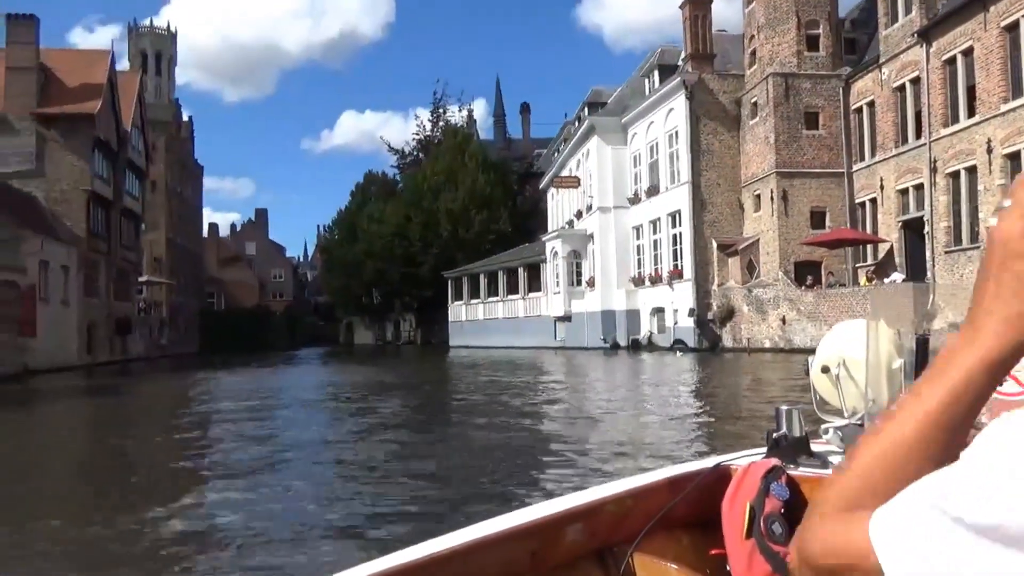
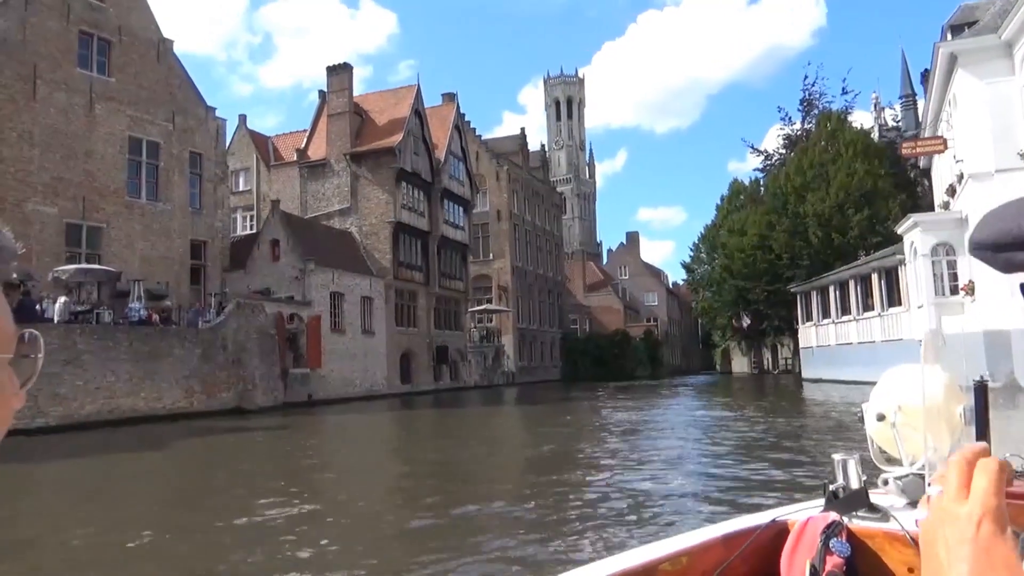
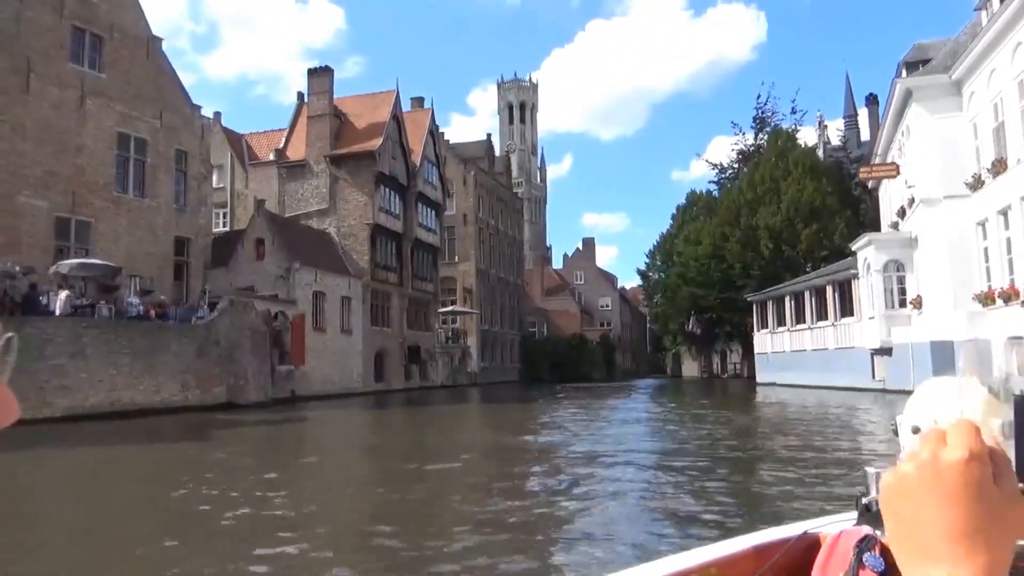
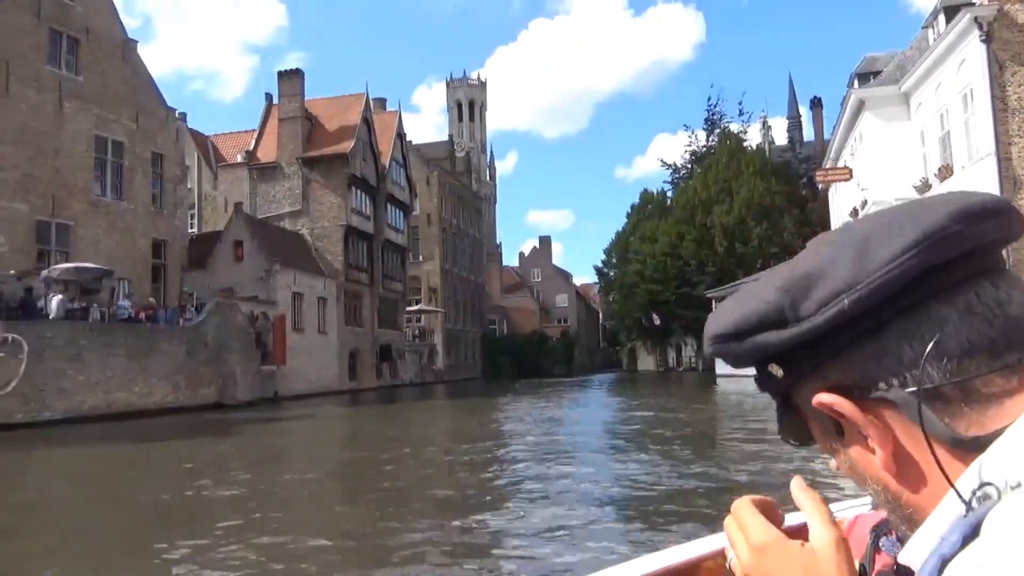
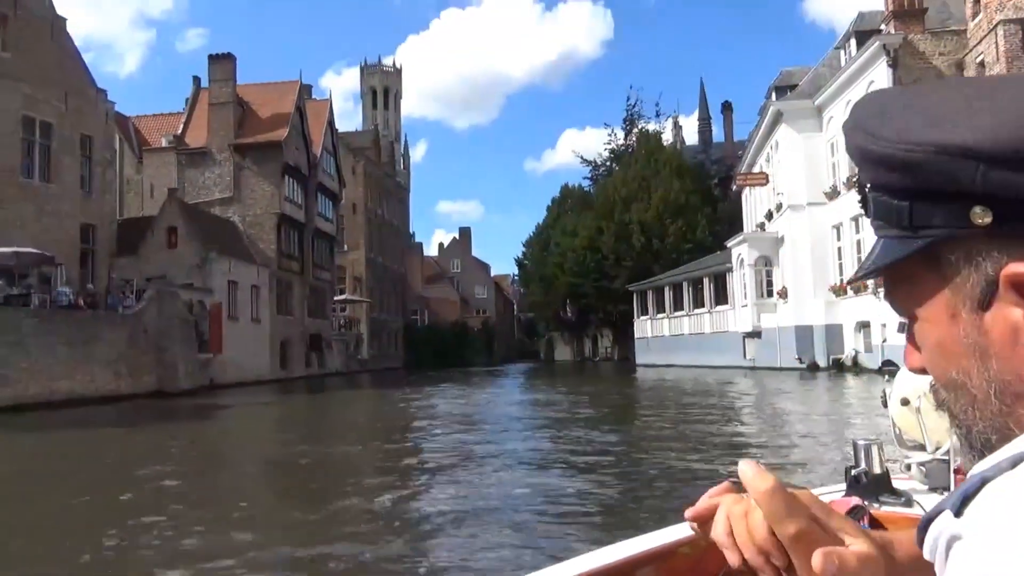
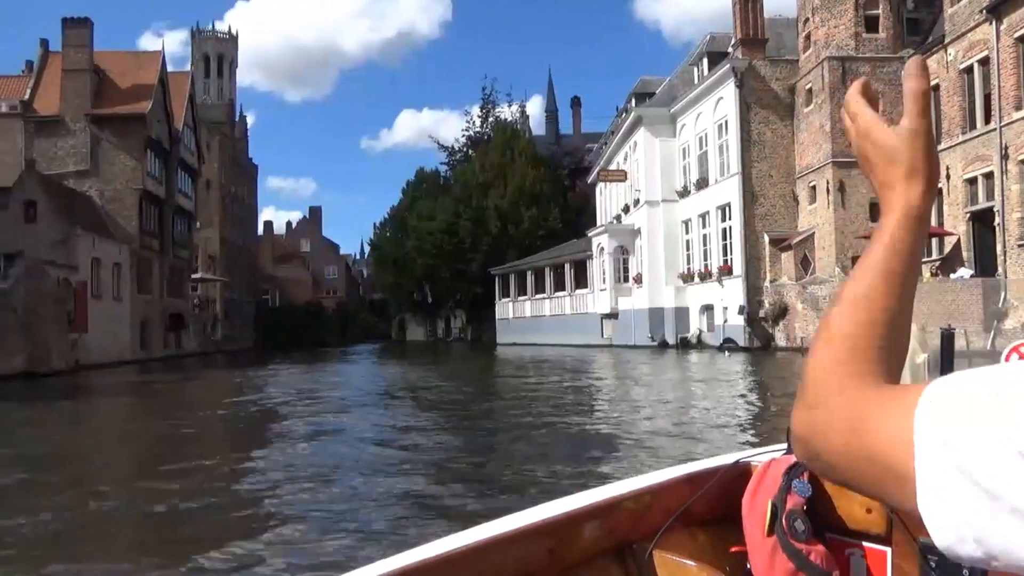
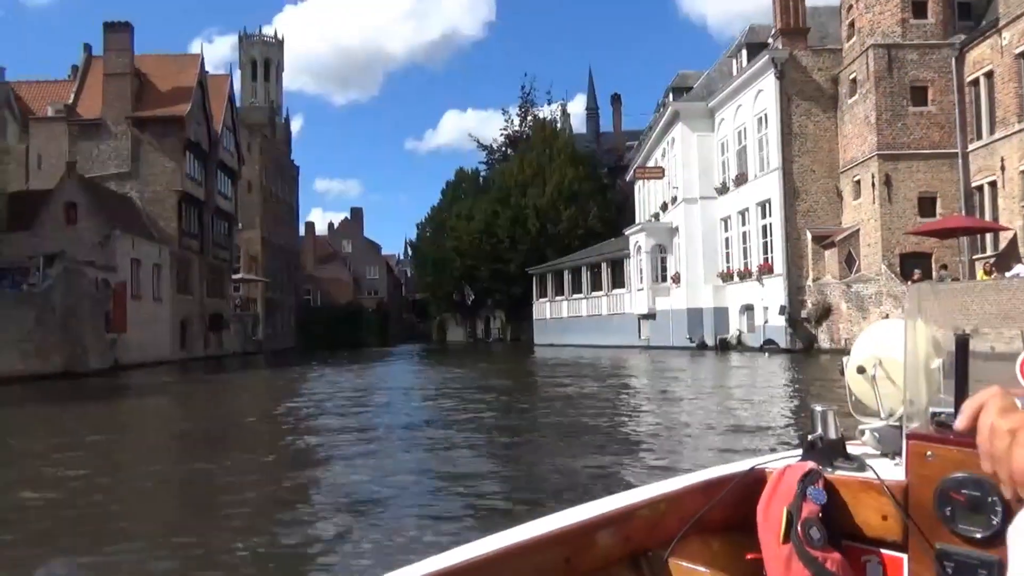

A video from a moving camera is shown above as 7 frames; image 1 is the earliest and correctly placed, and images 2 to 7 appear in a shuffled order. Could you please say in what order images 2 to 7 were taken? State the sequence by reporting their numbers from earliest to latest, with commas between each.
6, 7, 5, 4, 3, 2
